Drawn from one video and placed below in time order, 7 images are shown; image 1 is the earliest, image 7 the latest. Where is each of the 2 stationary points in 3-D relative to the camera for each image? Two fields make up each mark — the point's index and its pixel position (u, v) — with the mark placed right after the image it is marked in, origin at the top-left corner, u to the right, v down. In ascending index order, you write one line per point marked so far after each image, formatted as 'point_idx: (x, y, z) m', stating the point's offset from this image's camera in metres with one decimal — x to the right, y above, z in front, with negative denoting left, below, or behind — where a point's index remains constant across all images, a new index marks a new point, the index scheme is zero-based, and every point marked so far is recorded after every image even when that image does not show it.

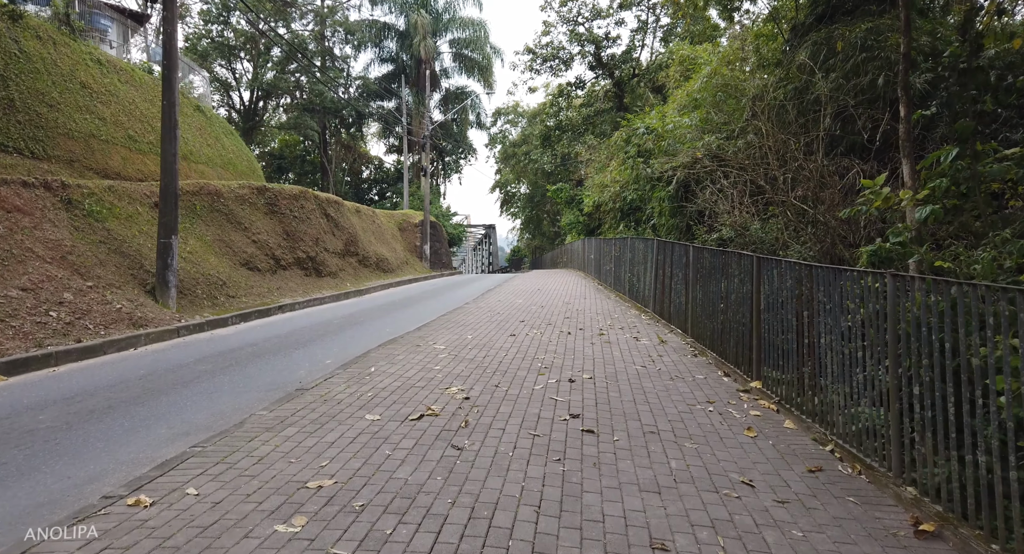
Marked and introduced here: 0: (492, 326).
0: (-0.3, -0.7, +7.9) m
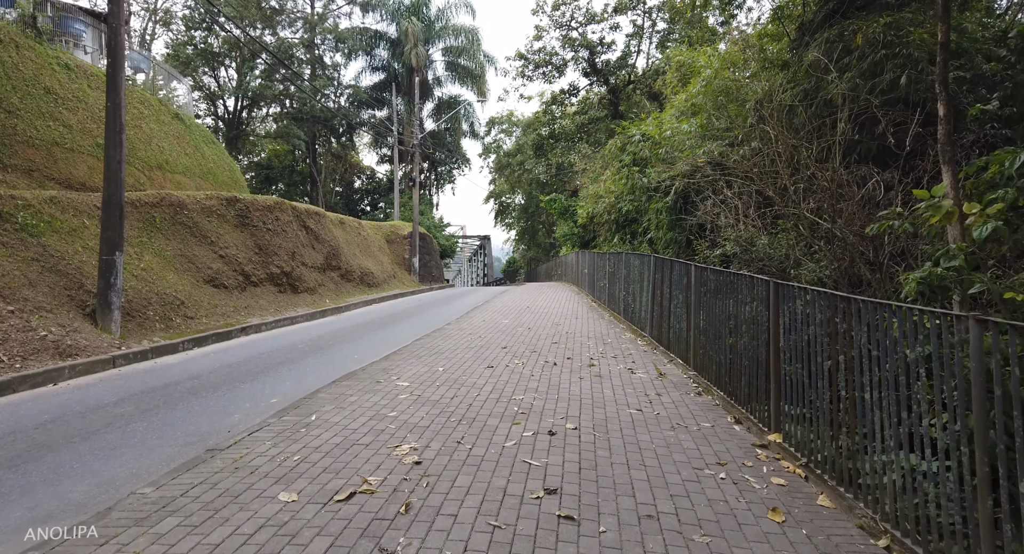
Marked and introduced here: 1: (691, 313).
0: (-0.6, -1.0, +7.0) m
1: (+2.2, -0.4, +6.4) m
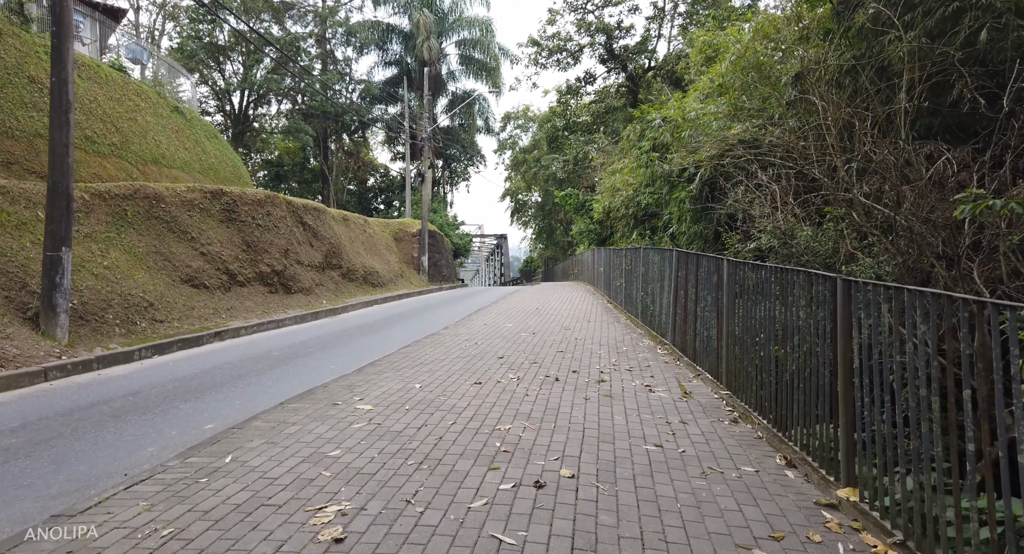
0: (-0.7, -1.0, +5.9) m
1: (+2.2, -0.4, +5.2) m
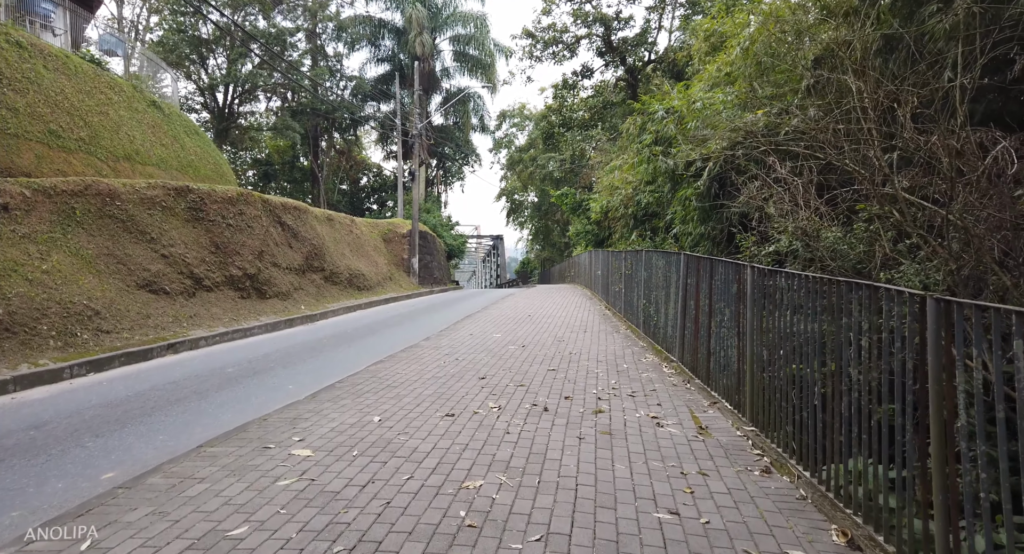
0: (-0.8, -1.1, +5.0) m
1: (+2.0, -0.5, +4.3) m
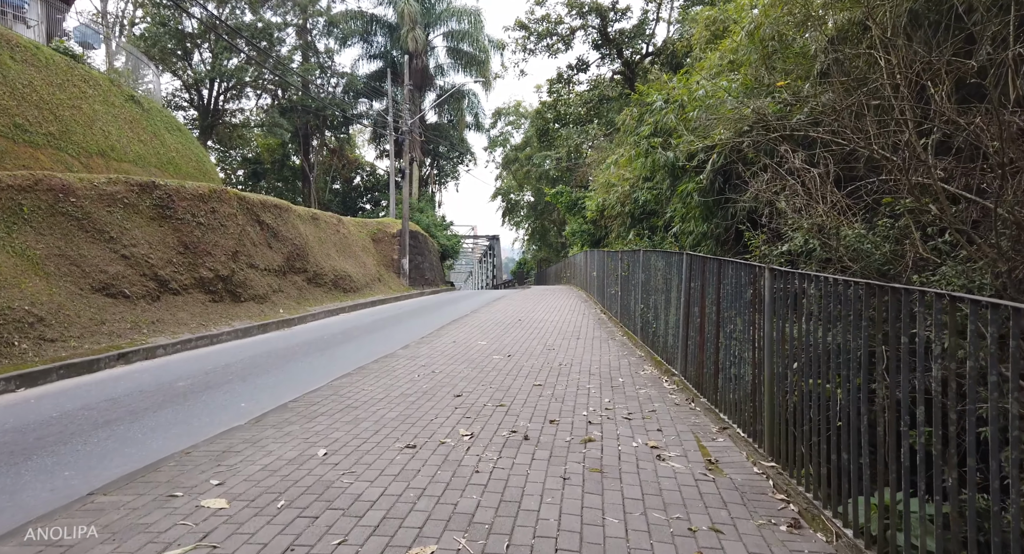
0: (-1.0, -1.1, +4.4) m
1: (+1.8, -0.5, +3.7) m
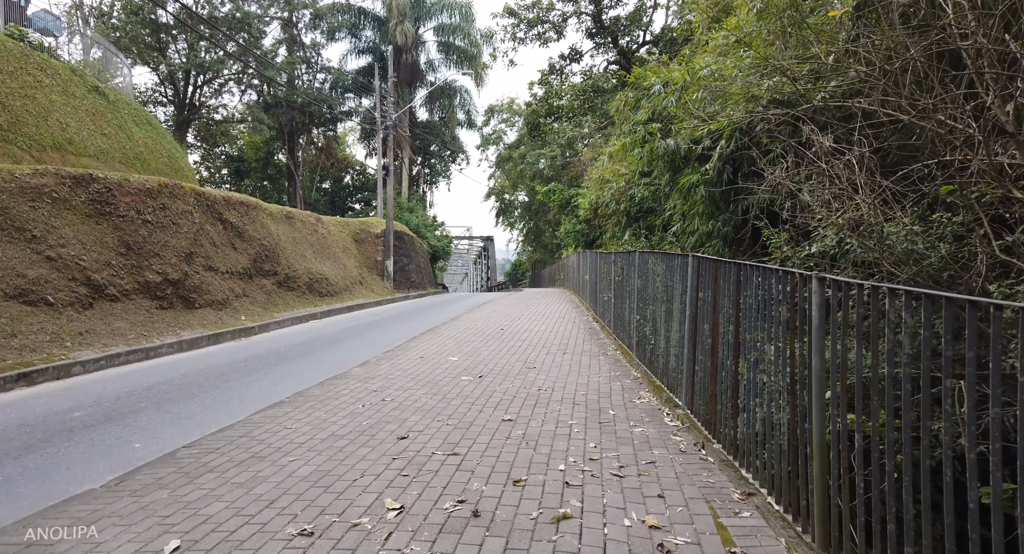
0: (-1.3, -1.2, +3.3) m
1: (+1.5, -0.6, +2.6) m
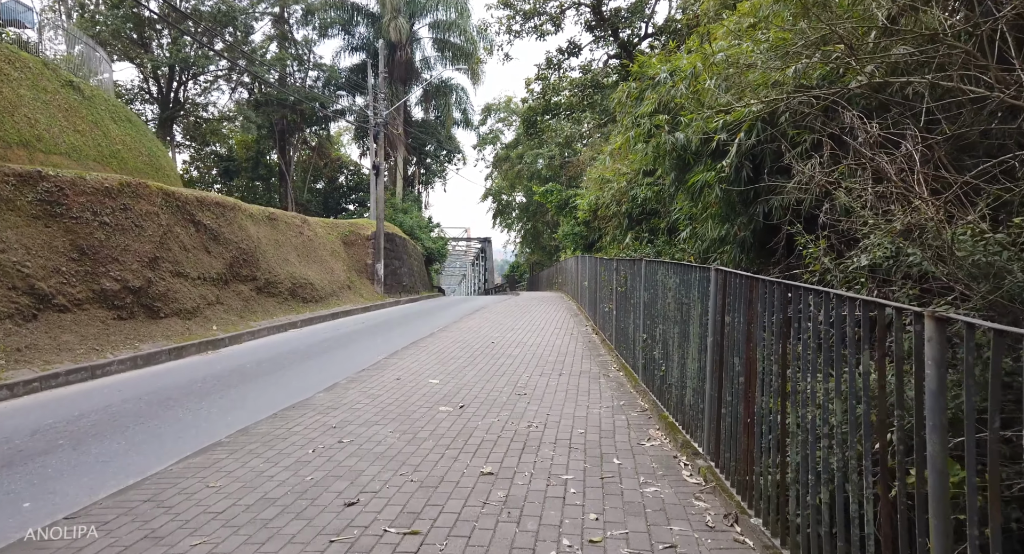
0: (-1.4, -1.3, +2.5) m
1: (+1.4, -0.7, +1.8) m
